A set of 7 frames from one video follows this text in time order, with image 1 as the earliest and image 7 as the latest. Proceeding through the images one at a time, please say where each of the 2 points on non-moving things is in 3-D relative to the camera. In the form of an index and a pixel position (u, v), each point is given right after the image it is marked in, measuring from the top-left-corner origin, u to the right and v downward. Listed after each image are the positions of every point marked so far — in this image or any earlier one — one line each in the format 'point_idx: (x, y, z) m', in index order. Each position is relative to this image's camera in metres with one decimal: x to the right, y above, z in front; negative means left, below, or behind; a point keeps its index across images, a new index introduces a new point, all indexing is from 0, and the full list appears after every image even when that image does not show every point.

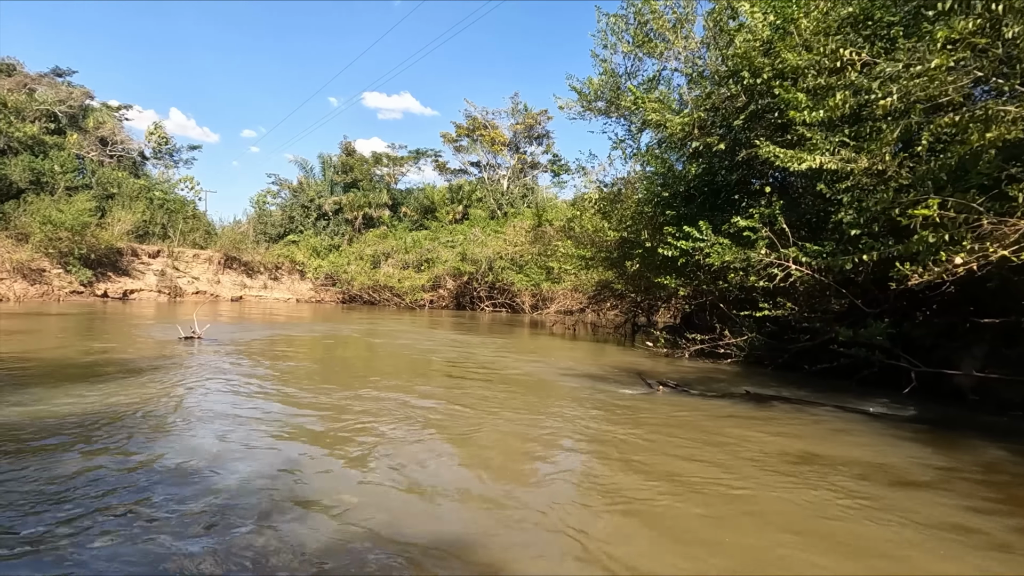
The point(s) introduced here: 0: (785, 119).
0: (+4.8, +3.0, +9.4) m
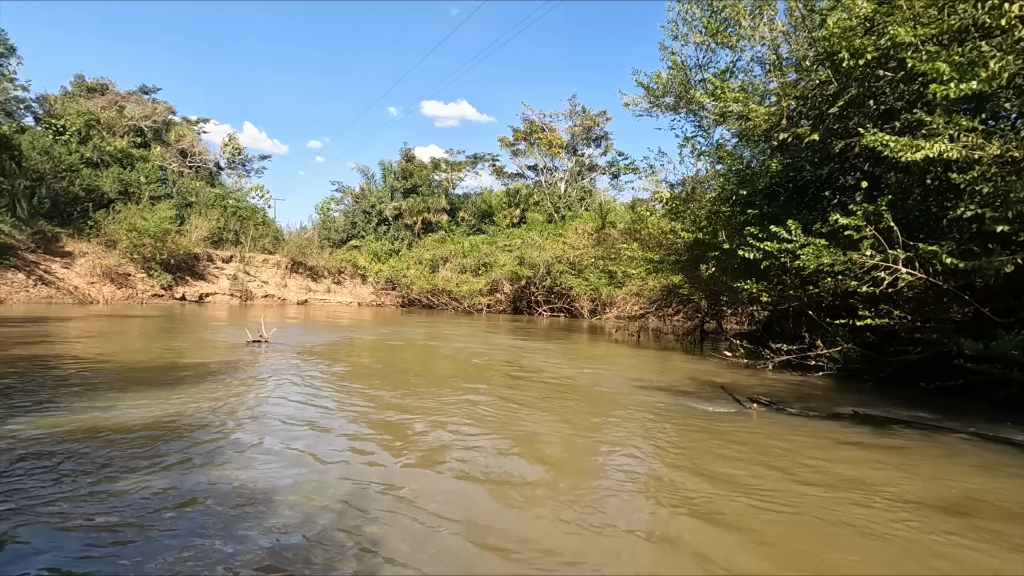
0: (+5.9, +2.9, +8.4) m
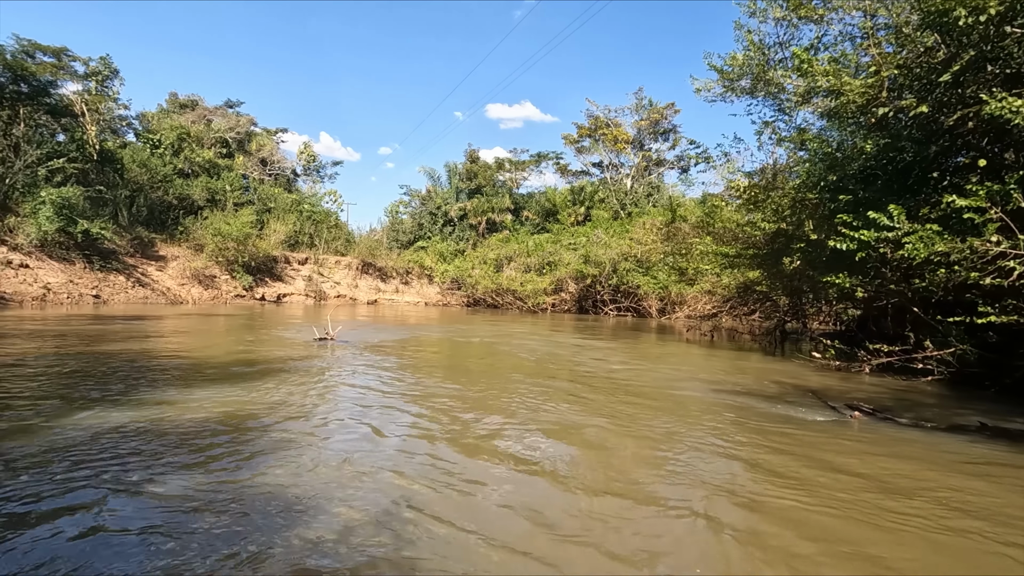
0: (+6.8, +3.0, +7.2) m
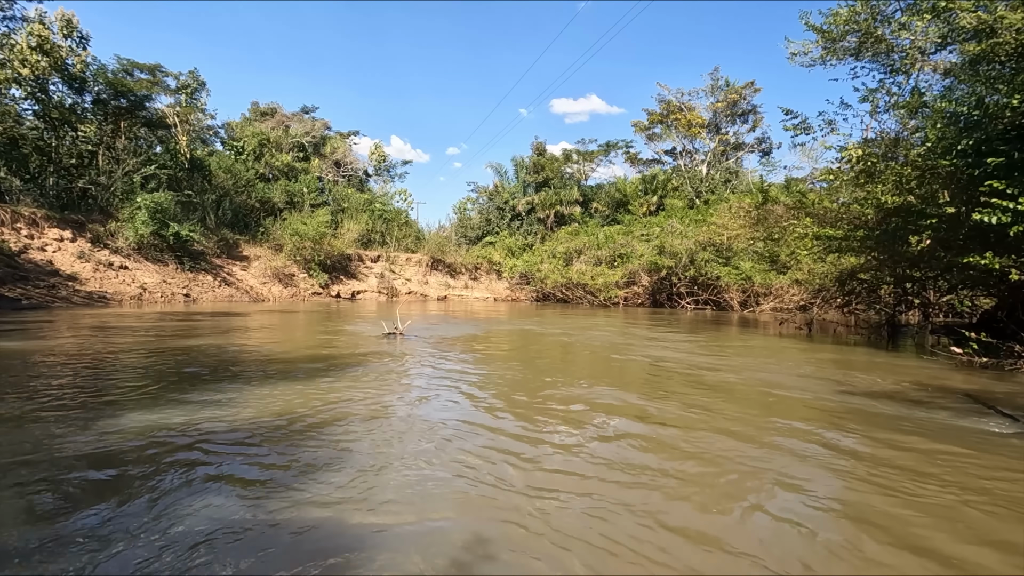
0: (+7.7, +3.2, +5.5) m
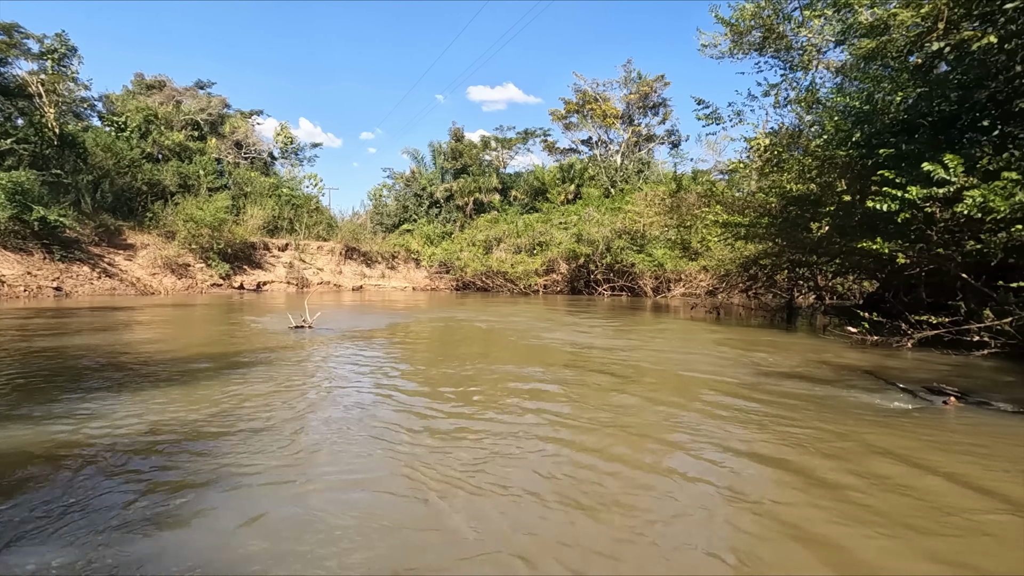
0: (+6.8, +3.5, +6.1) m
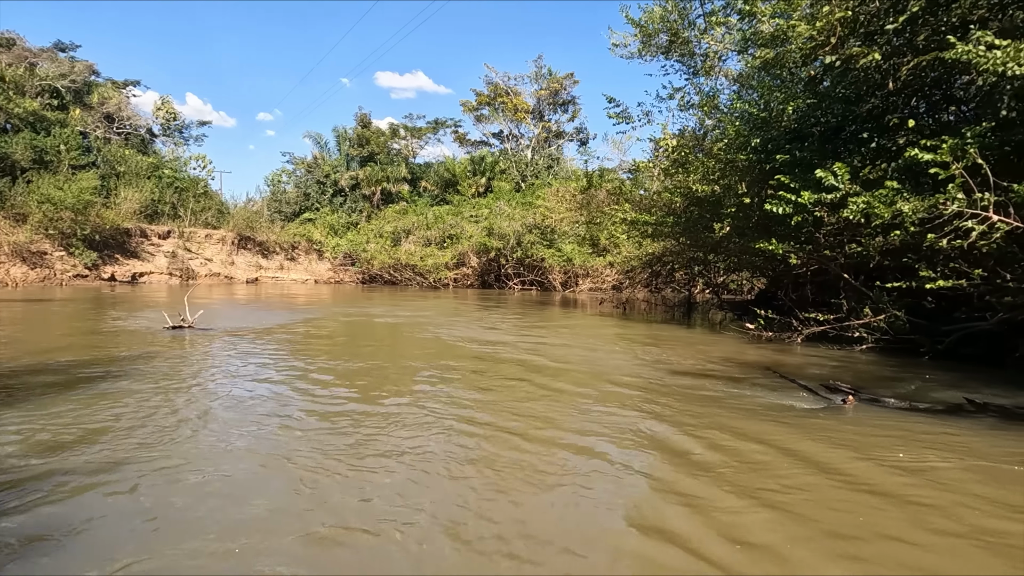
0: (+5.8, +3.4, +6.7) m
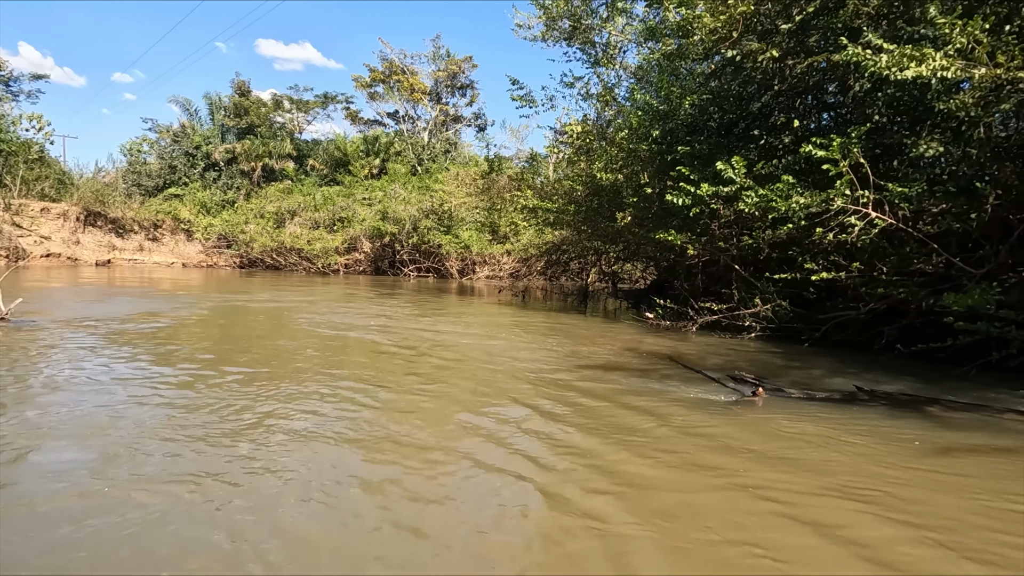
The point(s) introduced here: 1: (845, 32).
0: (+4.6, +3.6, +7.1) m
1: (+4.6, +3.5, +7.3) m
